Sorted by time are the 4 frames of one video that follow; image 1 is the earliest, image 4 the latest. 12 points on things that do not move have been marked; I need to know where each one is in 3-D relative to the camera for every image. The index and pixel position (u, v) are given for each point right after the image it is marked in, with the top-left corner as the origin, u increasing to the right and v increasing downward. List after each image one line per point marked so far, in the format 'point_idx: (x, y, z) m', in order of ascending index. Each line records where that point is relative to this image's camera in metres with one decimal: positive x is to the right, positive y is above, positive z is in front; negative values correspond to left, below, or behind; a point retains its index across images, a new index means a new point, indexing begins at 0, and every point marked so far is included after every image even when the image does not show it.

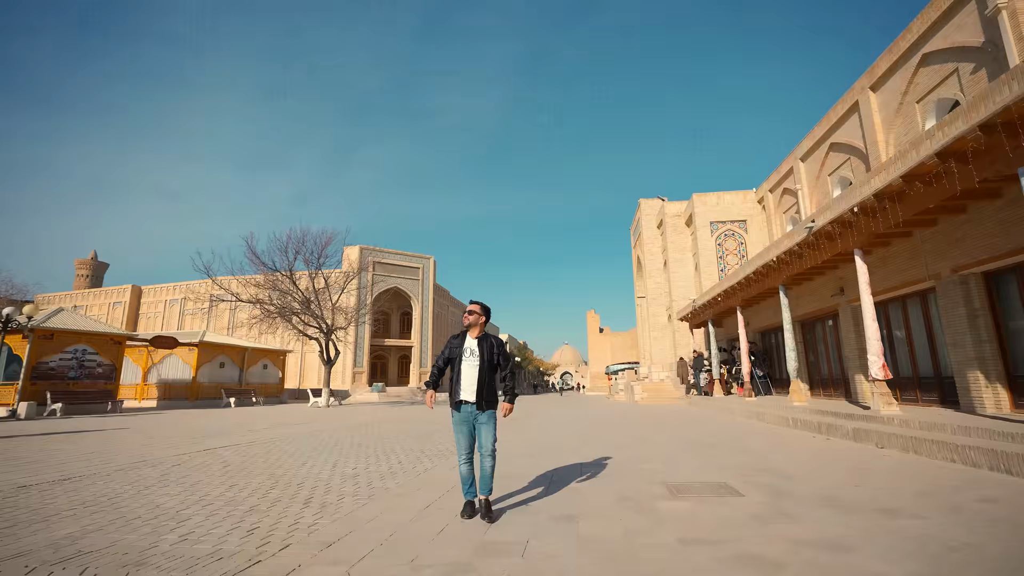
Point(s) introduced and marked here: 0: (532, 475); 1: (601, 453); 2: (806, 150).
0: (+0.2, -2.1, +5.4) m
1: (+1.3, -2.4, +7.4) m
2: (+10.6, +5.0, +17.6) m
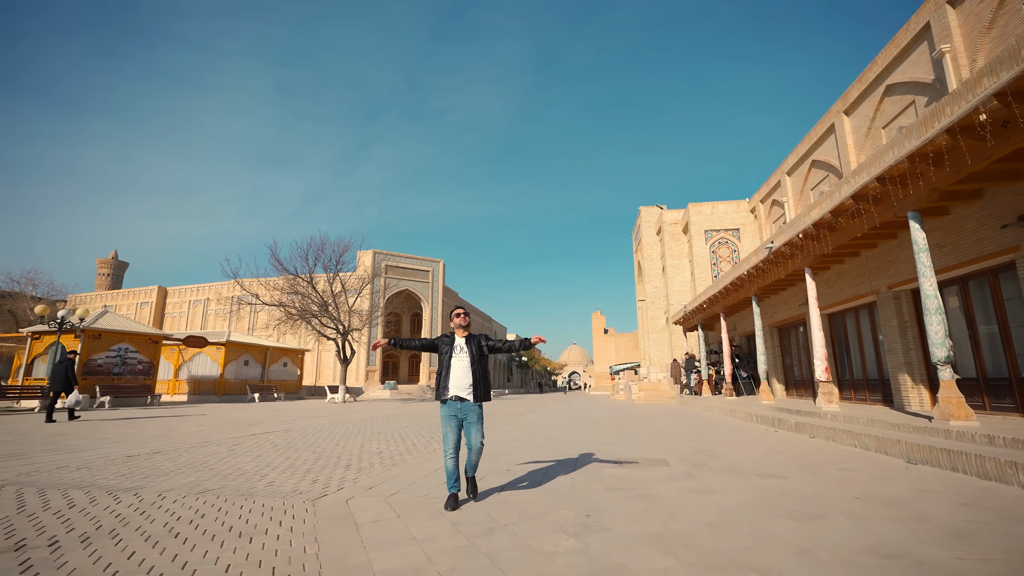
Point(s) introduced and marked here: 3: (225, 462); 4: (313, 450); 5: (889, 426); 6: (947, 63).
0: (+0.1, -2.3, +6.9) m
1: (+1.2, -2.7, +8.8) m
2: (+10.8, +4.7, +18.8) m
3: (-3.6, -2.1, +6.1) m
4: (-2.9, -2.4, +7.1) m
5: (+5.2, -1.9, +6.8) m
6: (+9.6, +5.0, +10.8) m
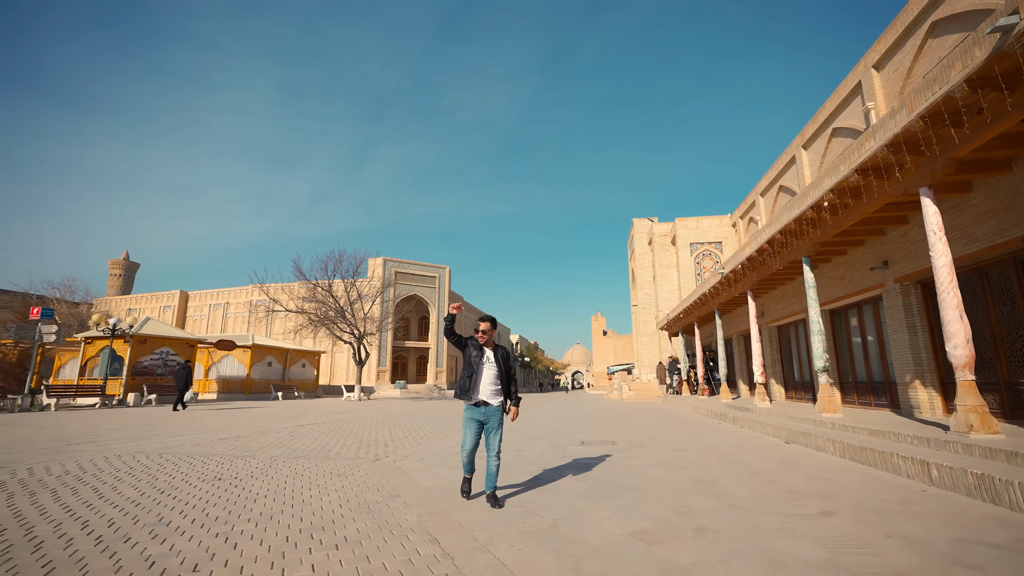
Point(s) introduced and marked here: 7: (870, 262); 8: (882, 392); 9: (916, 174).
0: (0.0, -2.8, +9.1) m
1: (+1.1, -3.2, +11.0) m
2: (+10.7, +4.3, +20.9) m
3: (-3.7, -2.6, +8.3) m
4: (-3.0, -2.8, +9.4) m
5: (+5.0, -2.4, +8.9) m
6: (+9.5, +4.5, +12.9) m
7: (+6.5, +0.5, +8.8) m
8: (+6.9, -1.9, +9.1) m
9: (+4.5, +1.3, +5.5) m
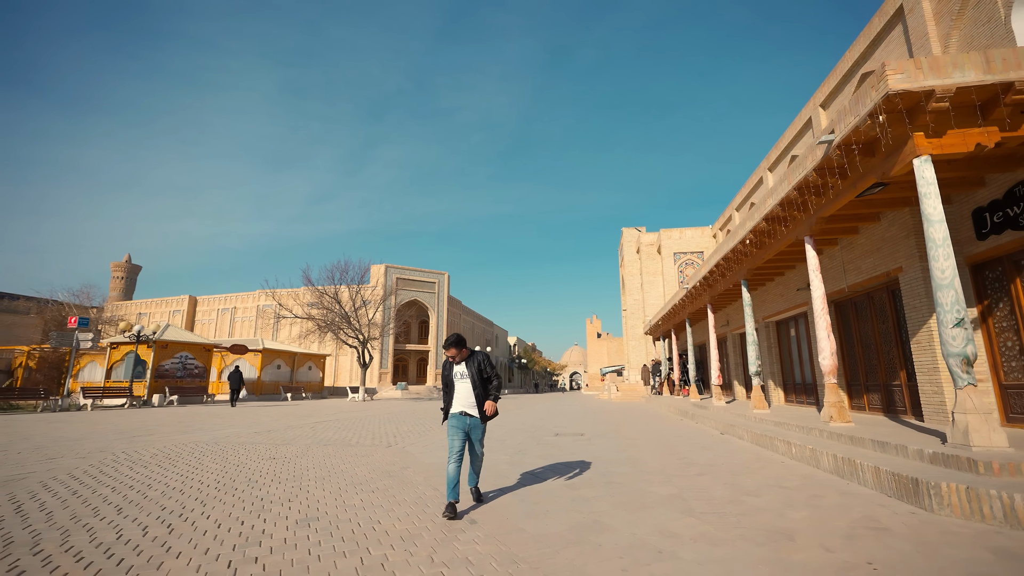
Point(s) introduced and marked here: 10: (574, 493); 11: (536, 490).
0: (-0.3, -3.2, +10.8) m
1: (+0.8, -3.5, +12.7) m
2: (+10.4, +3.9, +22.7) m
3: (-4.0, -3.0, +10.0) m
4: (-3.3, -3.2, +11.1) m
5: (+4.8, -2.7, +10.6) m
6: (+9.3, +4.1, +14.7) m
7: (+6.2, +0.1, +10.6) m
8: (+6.6, -2.3, +10.8) m
9: (+4.3, +0.9, +7.2) m
10: (+0.6, -1.9, +4.6) m
11: (+0.2, -2.0, +4.8) m
